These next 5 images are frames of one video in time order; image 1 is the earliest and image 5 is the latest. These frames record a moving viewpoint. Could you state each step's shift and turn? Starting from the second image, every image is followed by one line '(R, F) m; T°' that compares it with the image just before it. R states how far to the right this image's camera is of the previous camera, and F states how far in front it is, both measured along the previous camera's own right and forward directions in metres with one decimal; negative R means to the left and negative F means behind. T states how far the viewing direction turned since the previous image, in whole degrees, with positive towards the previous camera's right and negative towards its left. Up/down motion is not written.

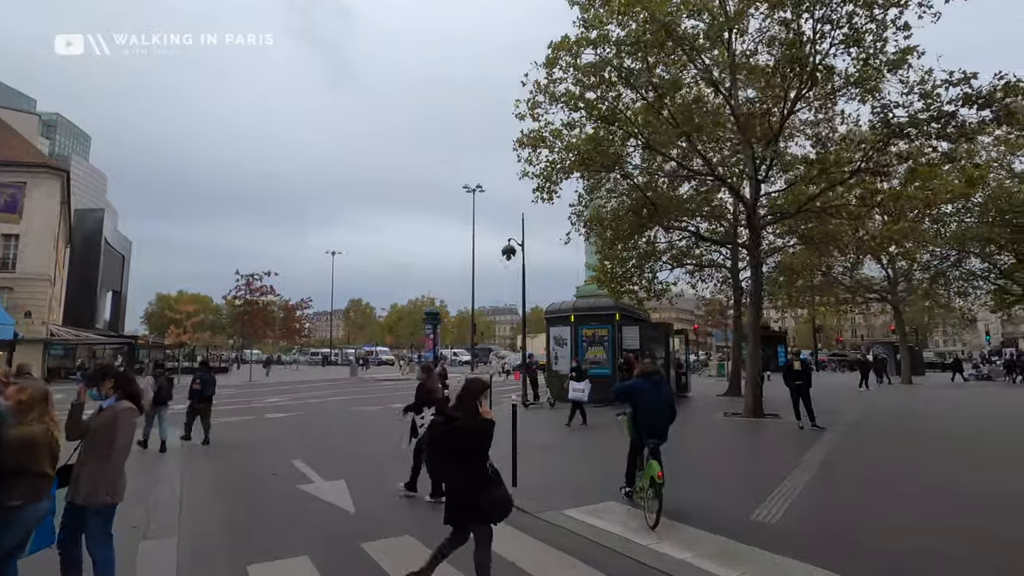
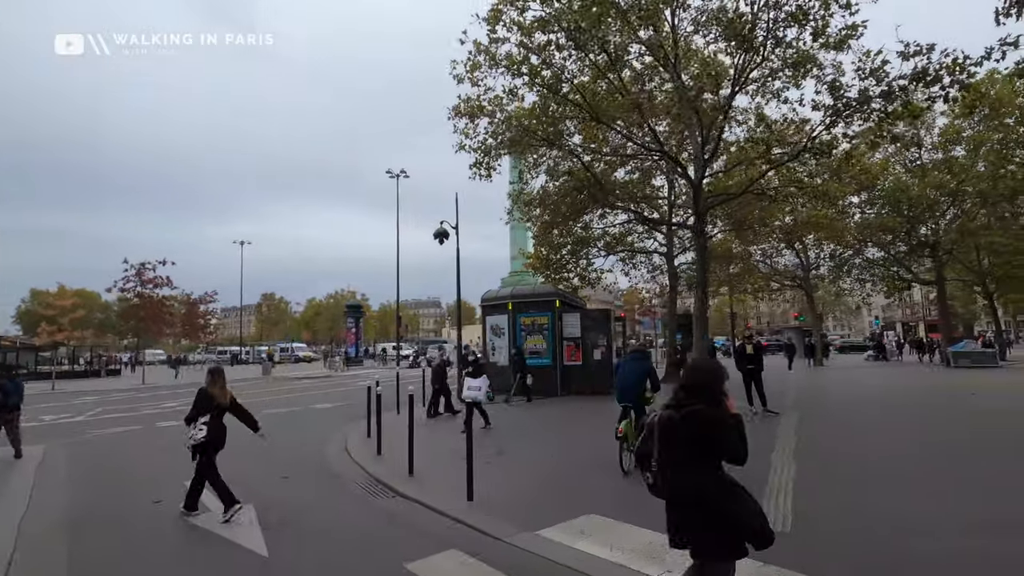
(-0.3, +1.2) m; +8°
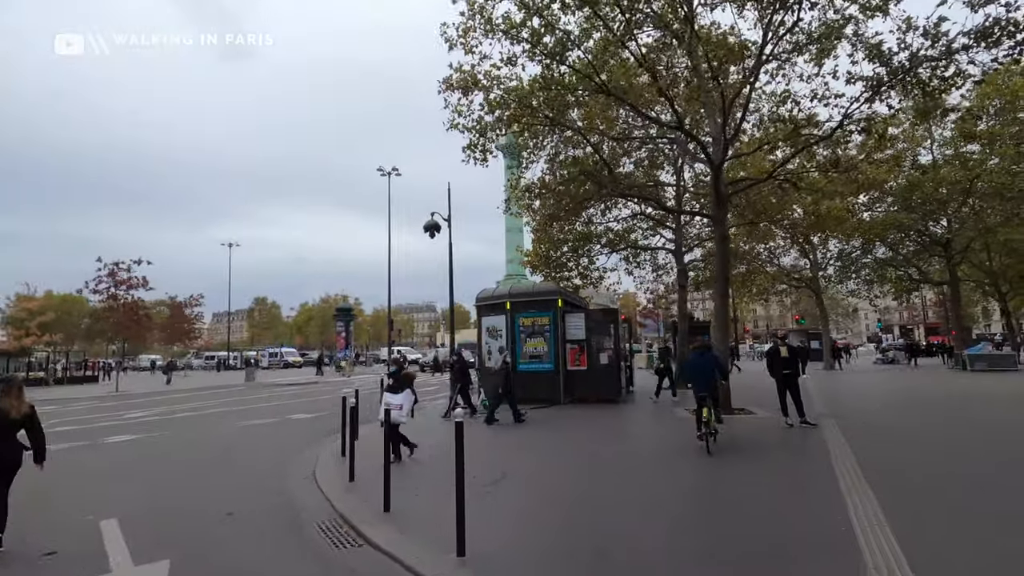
(-0.1, +1.5) m; +1°
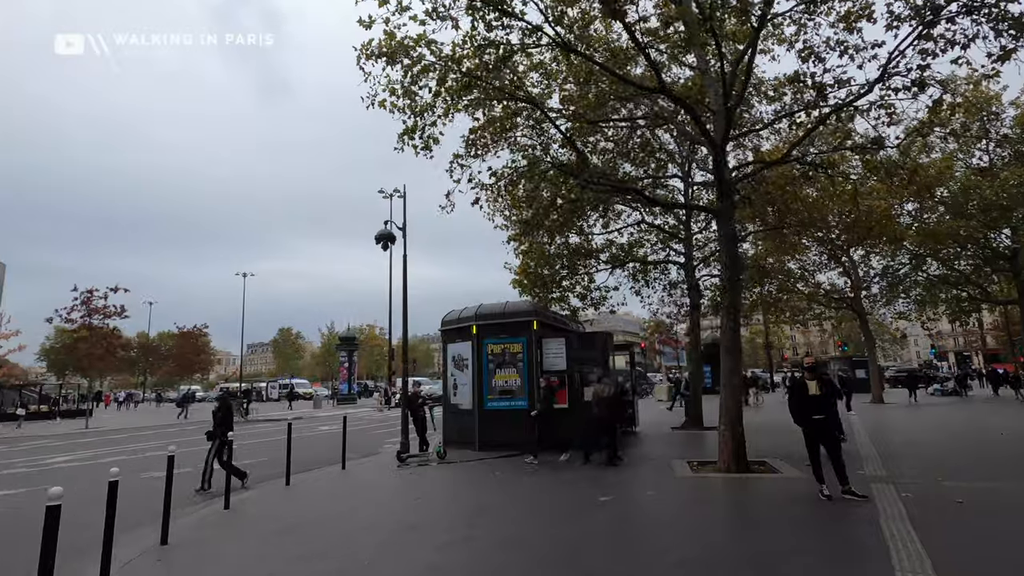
(+1.6, +2.7) m; -3°
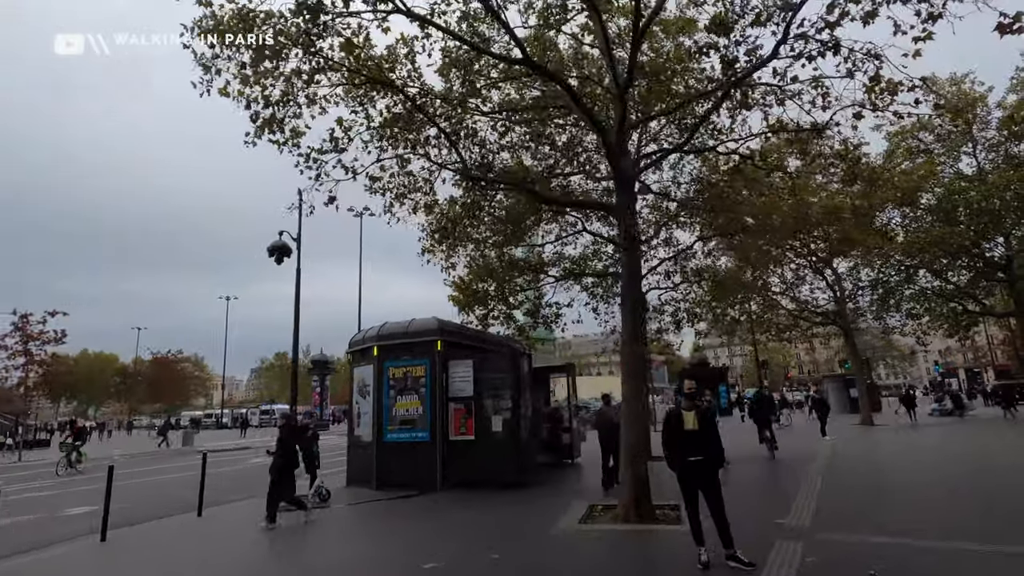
(+2.2, +1.5) m; -1°
